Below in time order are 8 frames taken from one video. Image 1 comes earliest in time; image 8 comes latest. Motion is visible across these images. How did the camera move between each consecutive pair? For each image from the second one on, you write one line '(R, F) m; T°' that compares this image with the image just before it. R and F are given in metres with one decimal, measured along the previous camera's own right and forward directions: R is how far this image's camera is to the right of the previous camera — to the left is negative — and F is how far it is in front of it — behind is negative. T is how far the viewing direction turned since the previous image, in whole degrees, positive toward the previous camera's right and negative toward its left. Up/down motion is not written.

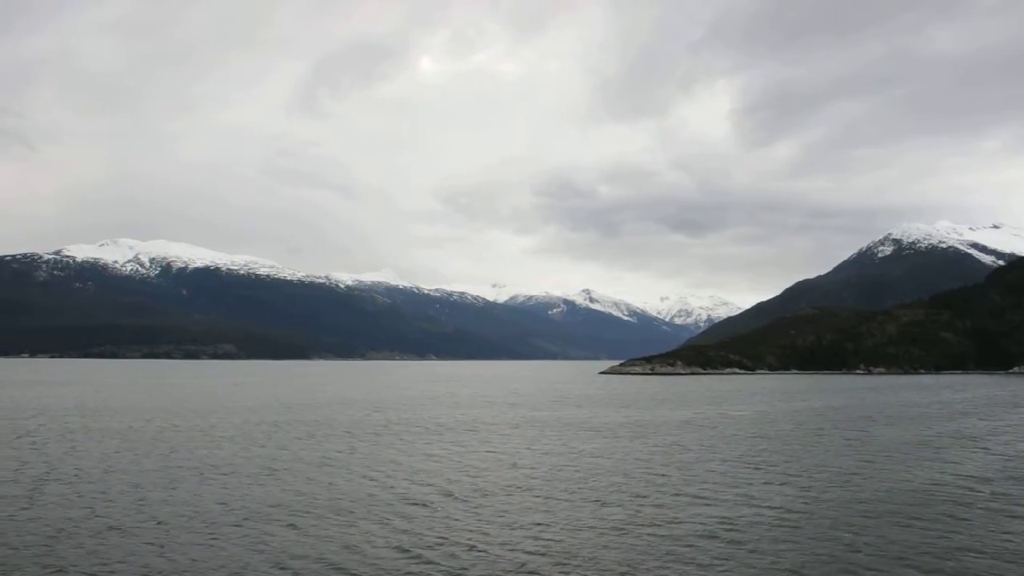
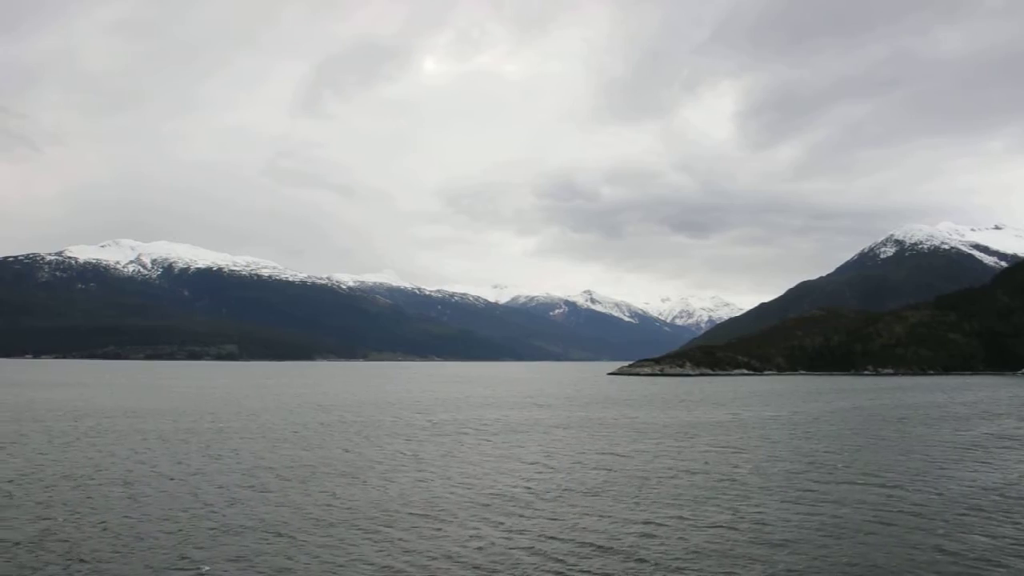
(-4.3, +0.1) m; 0°
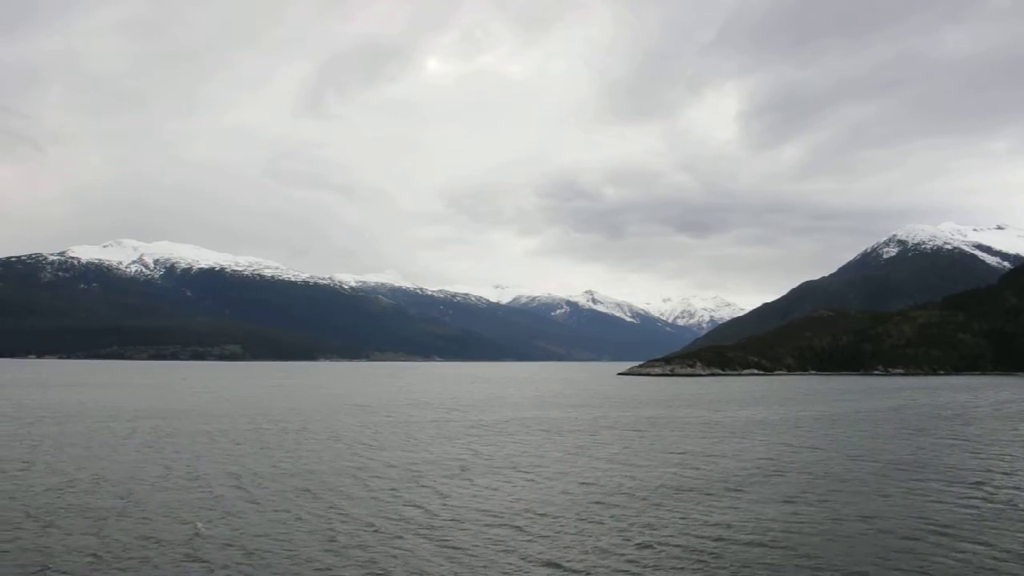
(-5.3, +0.4) m; 0°
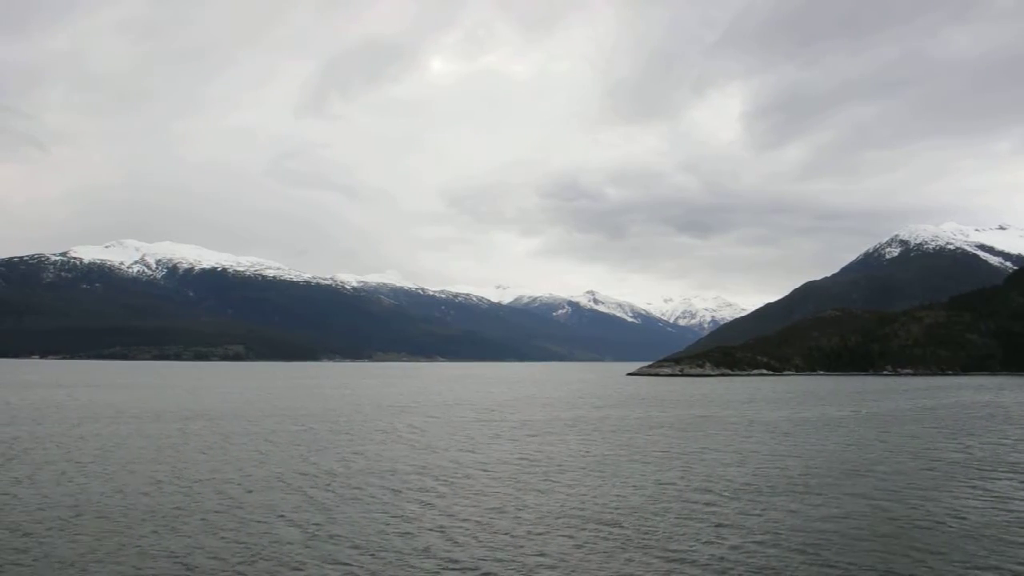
(-4.6, +0.3) m; 0°
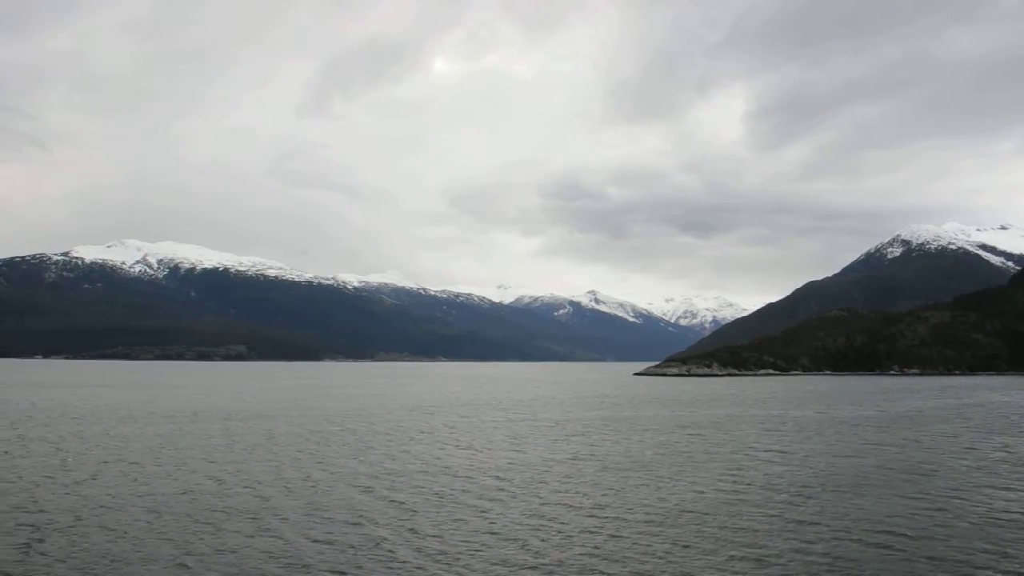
(-3.7, 0.0) m; 0°
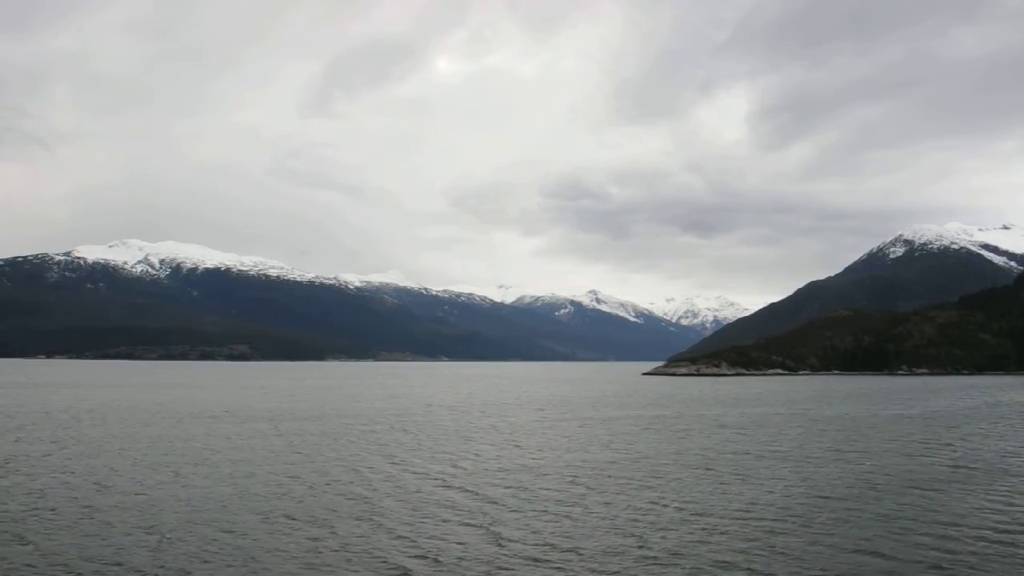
(-4.8, -0.1) m; 0°
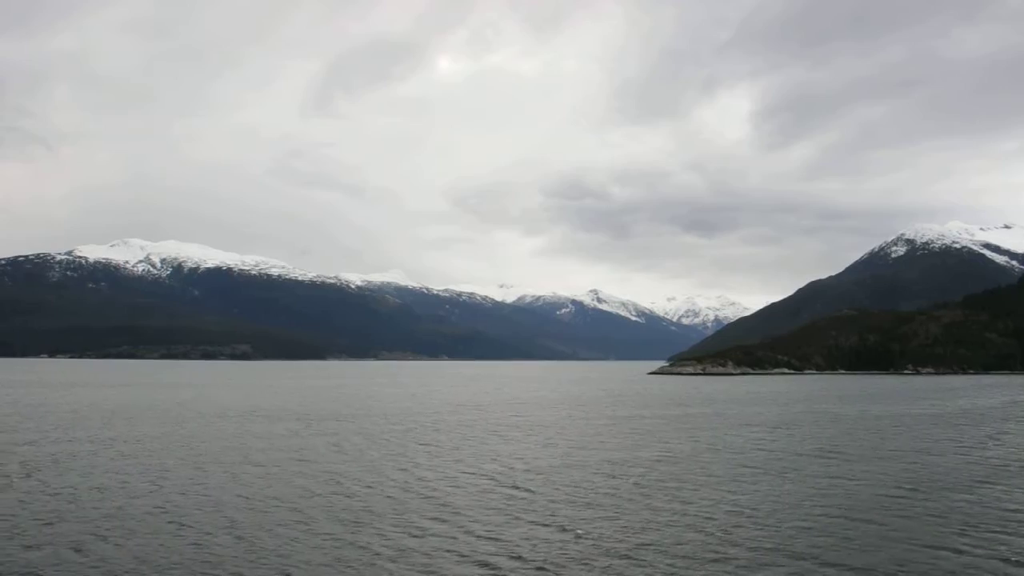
(-3.3, 0.0) m; 0°
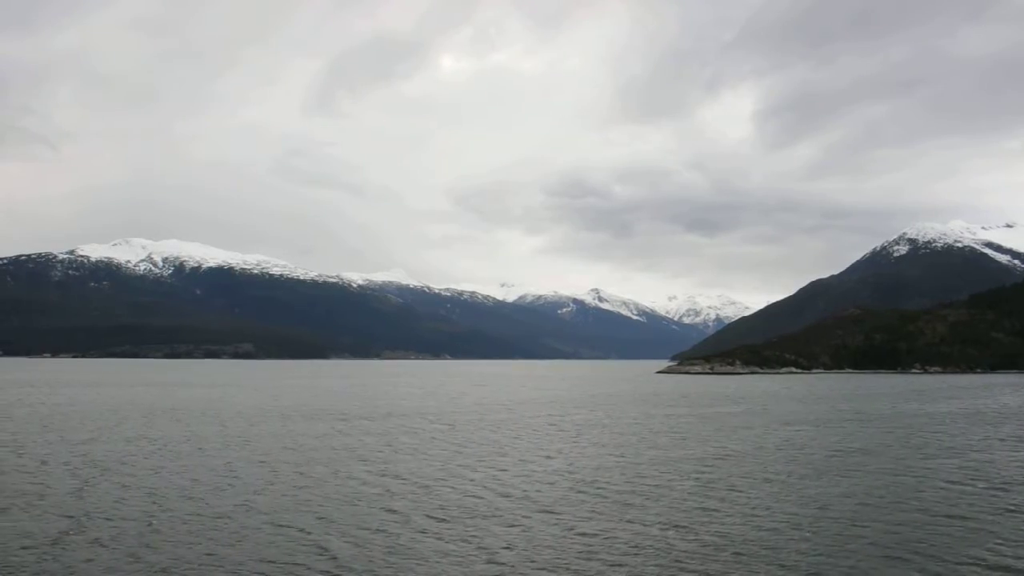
(-4.2, -0.3) m; 0°
